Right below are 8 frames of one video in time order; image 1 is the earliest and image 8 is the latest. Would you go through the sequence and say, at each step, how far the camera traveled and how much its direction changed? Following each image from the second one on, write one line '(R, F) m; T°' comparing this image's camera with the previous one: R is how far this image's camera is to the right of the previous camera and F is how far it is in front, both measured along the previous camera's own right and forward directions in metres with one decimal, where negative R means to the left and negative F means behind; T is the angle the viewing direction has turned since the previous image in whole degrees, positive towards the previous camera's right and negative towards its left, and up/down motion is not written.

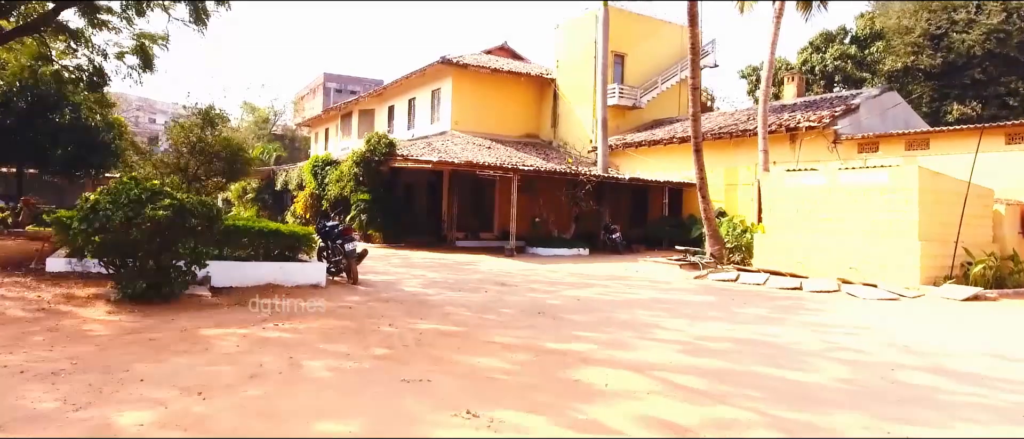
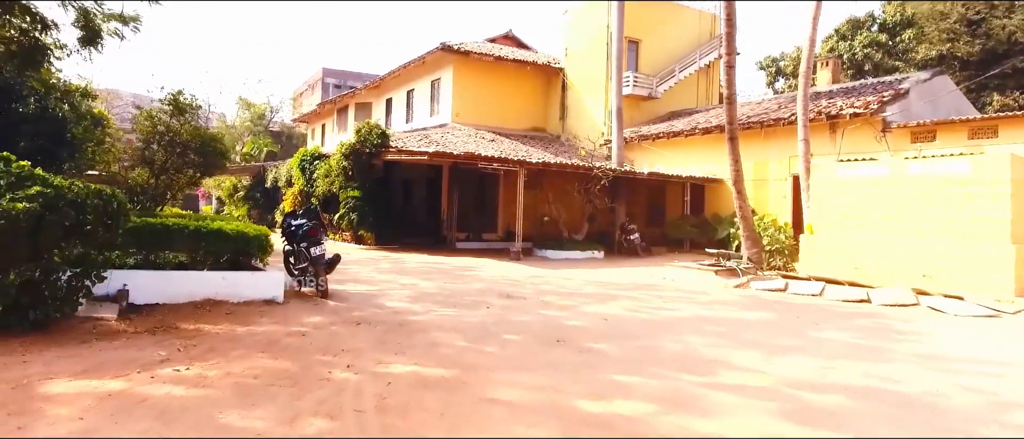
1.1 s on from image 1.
(-0.1, +1.7) m; 0°
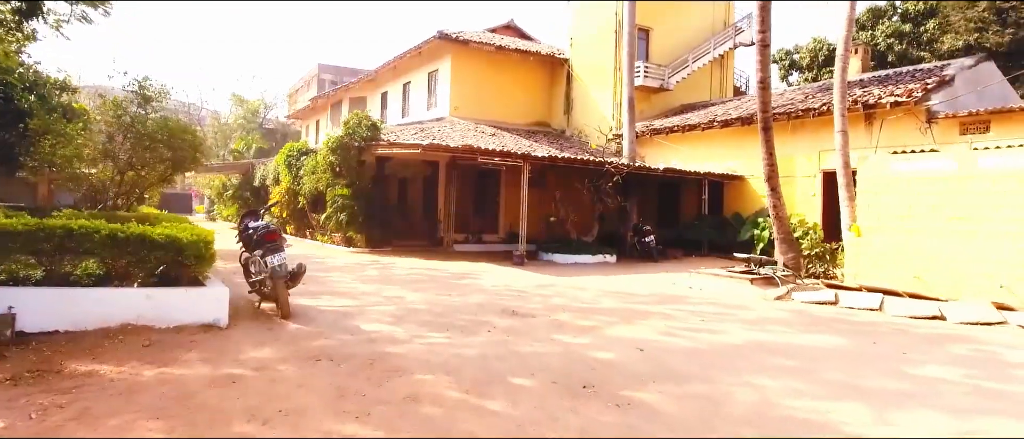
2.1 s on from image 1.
(-0.1, +1.4) m; 0°
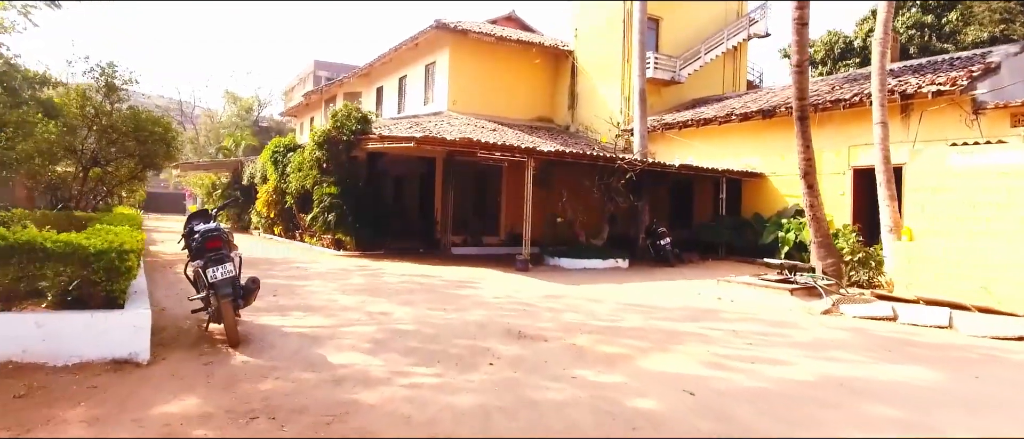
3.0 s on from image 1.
(-0.1, +1.2) m; 0°
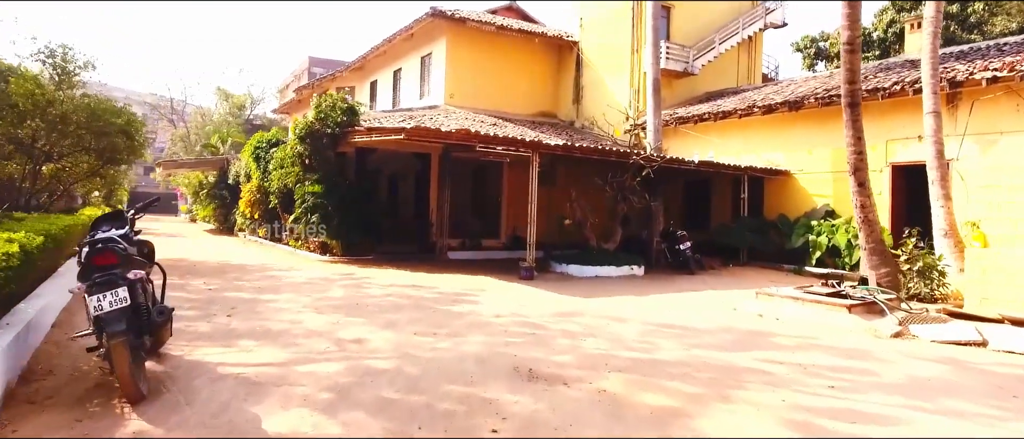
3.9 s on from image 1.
(-0.1, +1.3) m; 0°
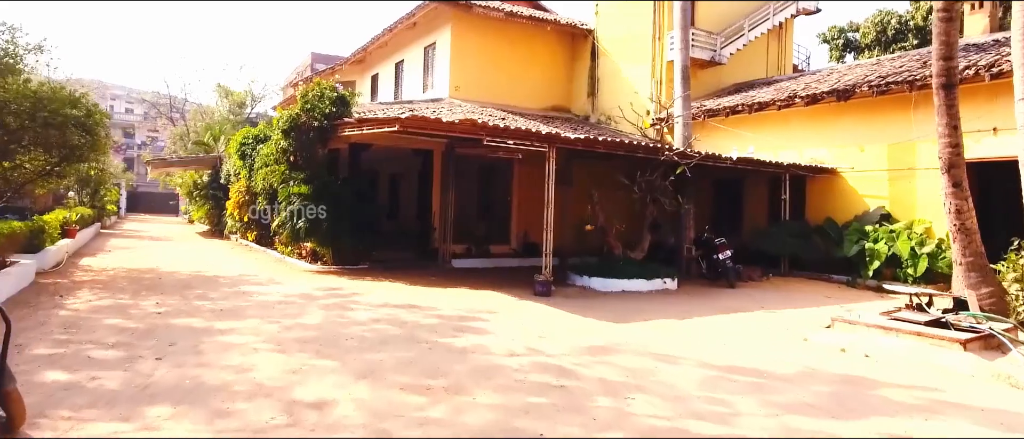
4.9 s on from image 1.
(-0.1, +1.4) m; -1°
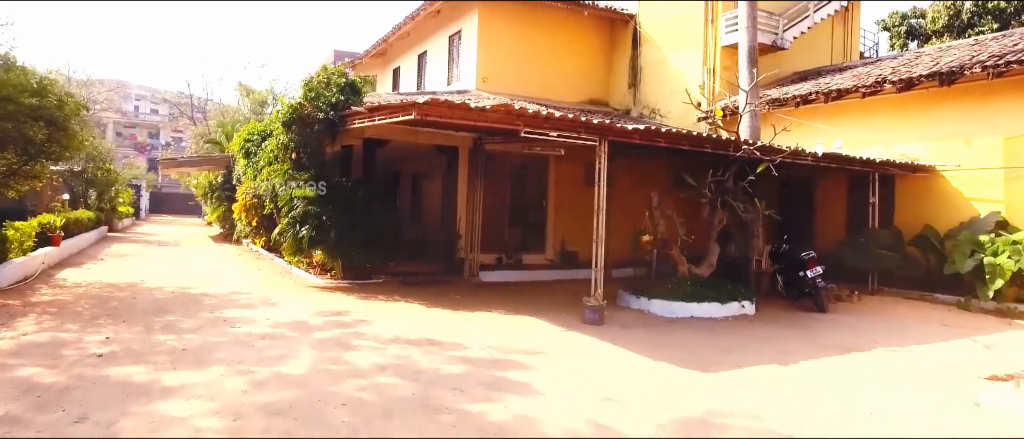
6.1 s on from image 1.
(-0.2, +1.6) m; -2°
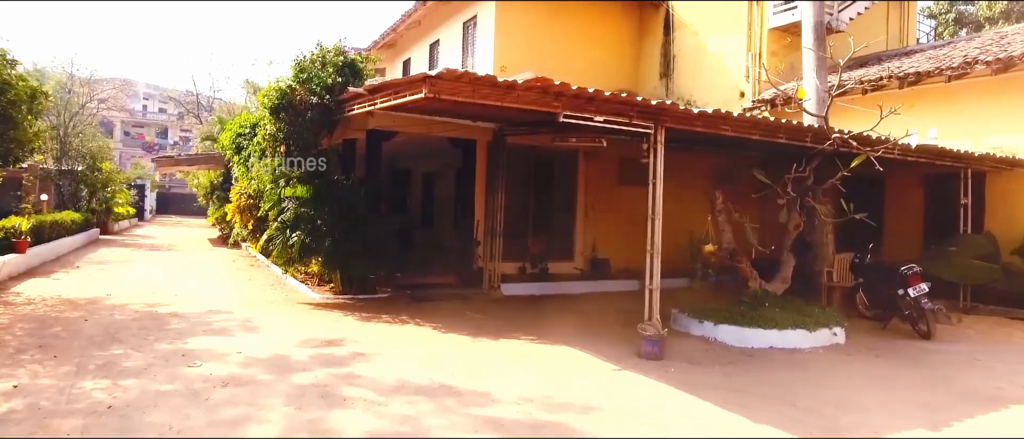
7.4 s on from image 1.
(-0.2, +1.4) m; -1°
